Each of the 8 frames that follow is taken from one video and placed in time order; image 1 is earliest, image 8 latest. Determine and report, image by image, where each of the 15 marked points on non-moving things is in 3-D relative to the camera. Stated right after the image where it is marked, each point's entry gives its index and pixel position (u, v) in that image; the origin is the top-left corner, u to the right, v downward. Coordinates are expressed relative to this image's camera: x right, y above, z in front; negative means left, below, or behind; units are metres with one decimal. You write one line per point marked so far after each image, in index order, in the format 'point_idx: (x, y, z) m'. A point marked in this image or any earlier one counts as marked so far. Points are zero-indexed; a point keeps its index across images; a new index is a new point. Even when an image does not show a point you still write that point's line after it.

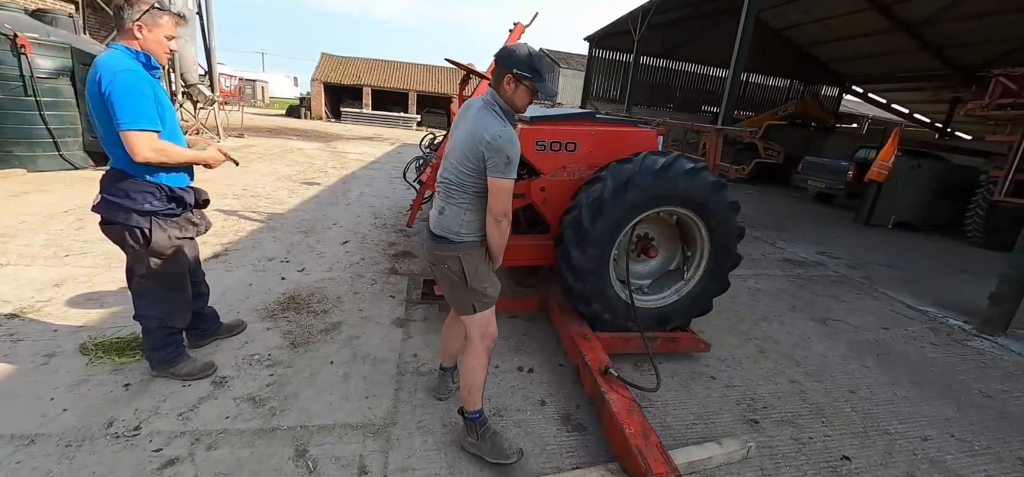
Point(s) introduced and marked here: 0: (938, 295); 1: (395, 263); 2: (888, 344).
0: (+4.2, -0.6, +3.9) m
1: (-1.0, -0.2, +3.4) m
2: (+2.9, -0.8, +3.0) m
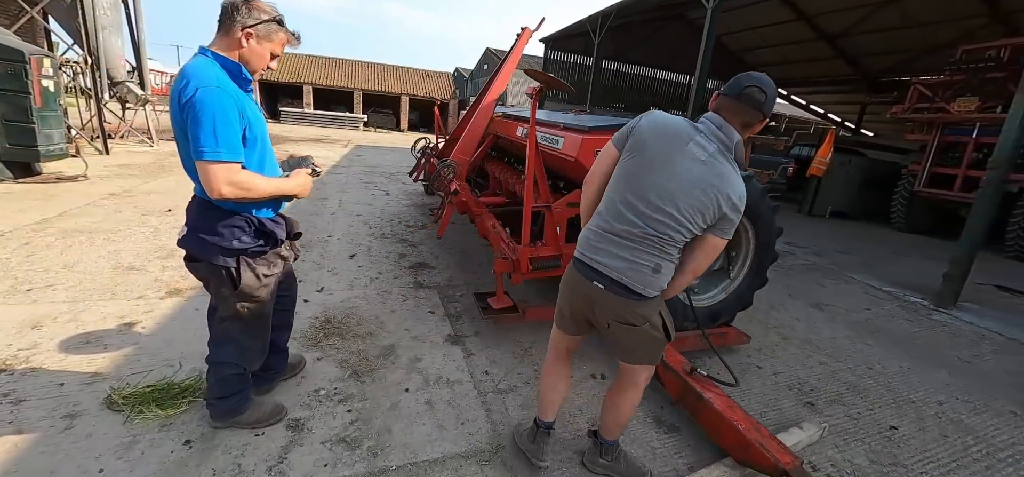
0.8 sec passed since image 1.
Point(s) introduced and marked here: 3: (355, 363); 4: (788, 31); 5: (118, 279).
0: (+4.3, -0.4, +4.5) m
1: (-0.8, -0.3, +3.2) m
2: (+3.2, -0.7, +3.5) m
3: (-0.9, -0.7, +2.2) m
4: (+7.1, +5.3, +10.1) m
5: (-2.8, -0.3, +2.8) m
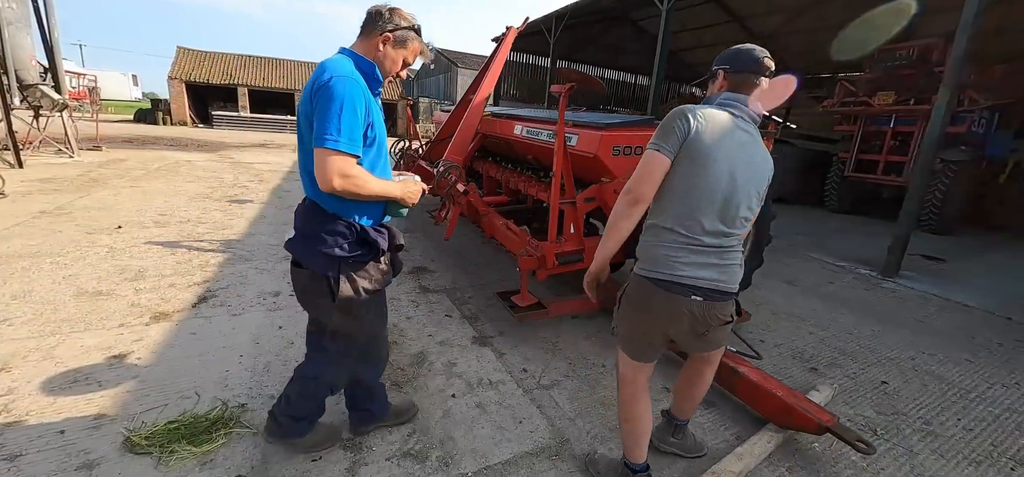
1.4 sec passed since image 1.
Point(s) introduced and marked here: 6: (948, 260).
0: (+4.2, -0.2, +5.1) m
1: (-0.7, -0.3, +3.2) m
2: (+3.2, -0.5, +3.9) m
3: (-0.6, -0.7, +2.1) m
4: (+5.9, +5.7, +10.9) m
5: (-2.7, -0.4, +2.5) m
6: (+5.7, -0.3, +5.2) m
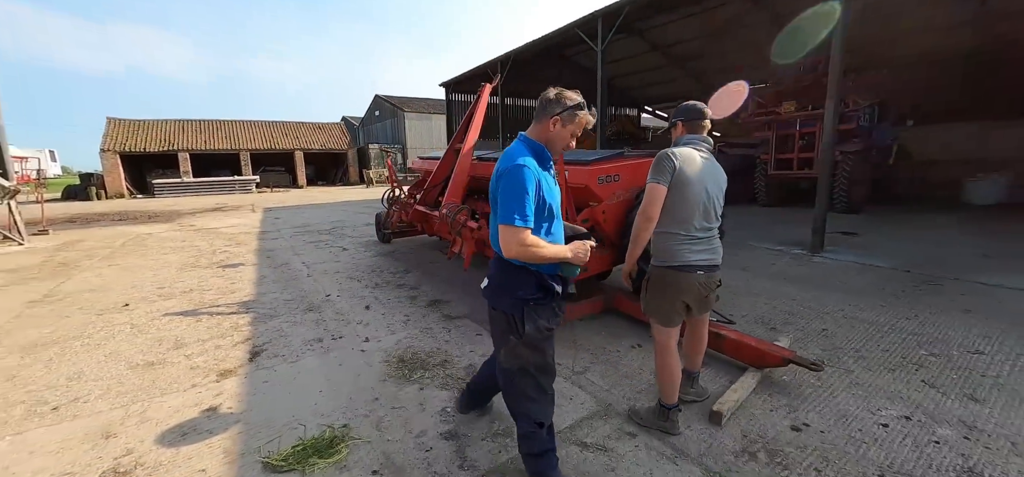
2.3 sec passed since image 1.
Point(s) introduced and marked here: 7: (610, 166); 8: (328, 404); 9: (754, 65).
0: (+4.0, 0.0, +6.0) m
1: (-0.6, -0.6, +3.6) m
2: (+3.2, -0.4, +4.7) m
3: (-0.4, -0.9, +2.5) m
4: (+4.2, +5.6, +12.4) m
5: (-2.4, -0.9, +2.7) m
6: (+5.5, +0.1, +6.3) m
7: (+0.8, +0.6, +3.1) m
8: (-1.1, -1.0, +2.3) m
9: (+7.3, +5.3, +12.0) m
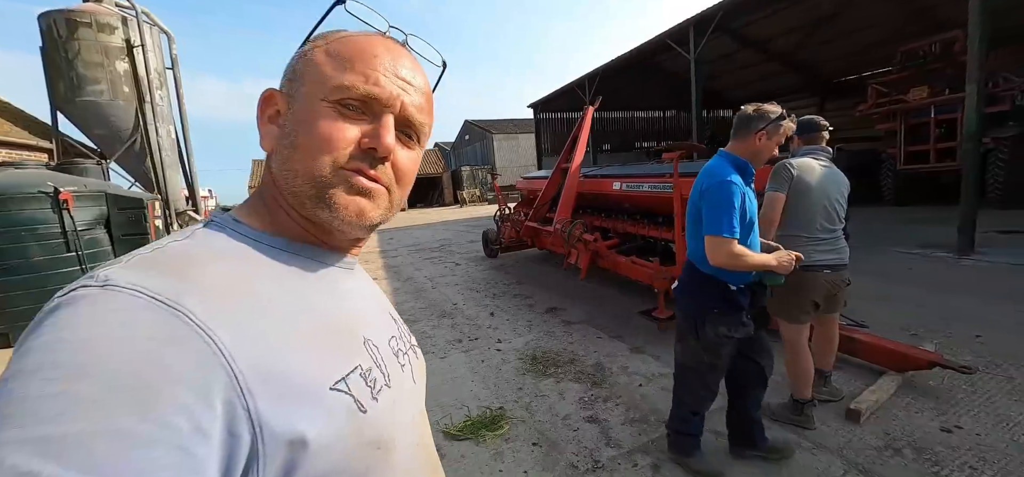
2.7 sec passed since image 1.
0: (+5.5, 0.0, +5.4) m
1: (+0.5, -0.8, +3.9) m
2: (+4.4, -0.4, +4.3) m
3: (+0.5, -1.0, +2.8) m
4: (+6.8, +5.3, +11.8) m
5: (-1.5, -1.1, +3.4) m
6: (+7.0, +0.1, +5.4) m
7: (+1.7, +0.5, +3.2) m
8: (-0.2, -1.1, +2.7) m
9: (+9.8, +5.2, +10.8) m
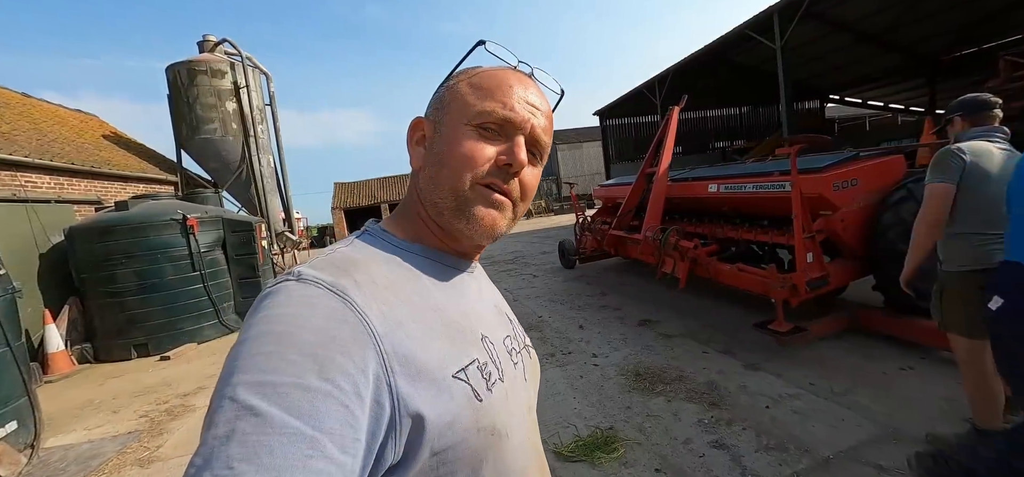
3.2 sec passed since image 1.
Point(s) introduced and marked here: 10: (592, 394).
0: (+6.5, 0.0, +4.5) m
1: (+1.3, -0.8, +3.7) m
2: (+5.3, -0.4, +3.5) m
3: (+1.2, -1.0, +2.6) m
4: (+8.6, +5.3, +10.8) m
5: (-0.7, -1.2, +3.5) m
6: (+7.9, +0.2, +4.2) m
7: (+2.4, +0.5, +2.9) m
8: (+0.5, -1.1, +2.6) m
9: (+11.4, +5.2, +9.2) m
10: (+0.6, -1.1, +2.8) m
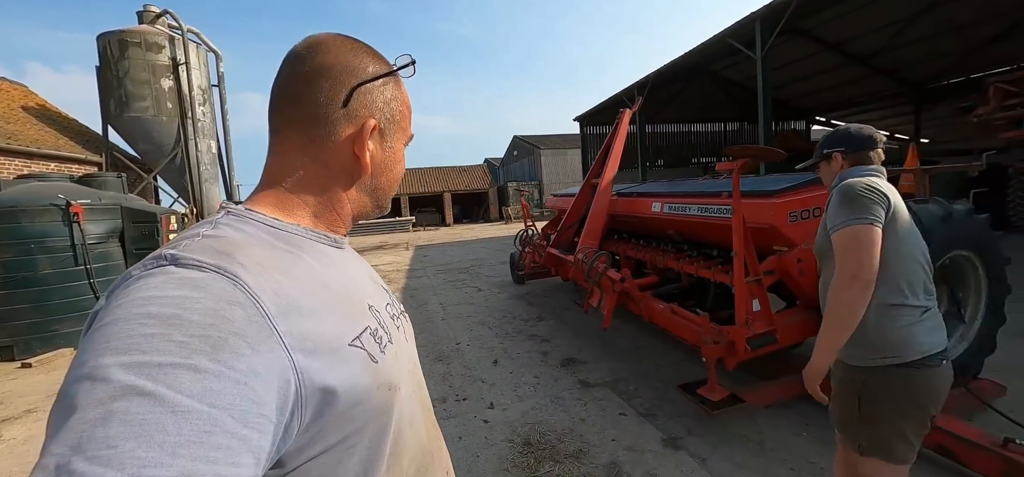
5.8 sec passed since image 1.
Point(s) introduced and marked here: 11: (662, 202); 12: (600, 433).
0: (+5.7, -0.5, +3.9) m
1: (+0.5, -1.0, +3.0) m
2: (+4.5, -0.8, +2.9) m
3: (+0.4, -1.2, +1.9) m
4: (+8.0, +4.6, +10.3) m
5: (-1.5, -1.3, +2.8) m
6: (+7.1, -0.4, +3.7) m
7: (+1.6, +0.2, +2.2) m
8: (-0.3, -1.3, +2.0) m
9: (+10.7, +4.4, +8.8) m
10: (-0.3, -1.2, +2.1) m
11: (+1.2, +0.3, +3.1) m
12: (+0.5, -1.1, +2.3) m
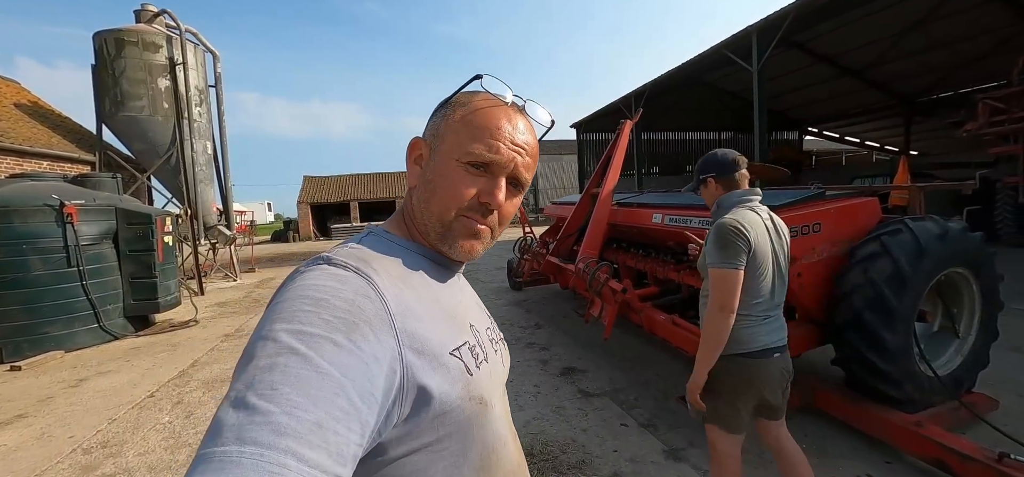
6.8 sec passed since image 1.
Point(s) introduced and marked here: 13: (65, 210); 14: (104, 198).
0: (+5.7, -0.6, +4.0) m
1: (+0.5, -1.1, +3.1) m
2: (+4.5, -0.9, +3.0) m
3: (+0.4, -1.3, +1.9) m
4: (+8.0, +4.3, +10.5) m
5: (-1.5, -1.3, +2.7) m
6: (+7.1, -0.6, +3.8) m
7: (+1.7, +0.1, +2.3) m
8: (-0.3, -1.3, +1.9) m
9: (+10.7, +4.1, +9.0) m
10: (-0.3, -1.3, +2.1) m
11: (+1.2, +0.2, +3.2) m
12: (+0.5, -1.2, +2.3) m
13: (-5.2, +0.3, +4.6) m
14: (-5.4, +0.5, +5.3) m
